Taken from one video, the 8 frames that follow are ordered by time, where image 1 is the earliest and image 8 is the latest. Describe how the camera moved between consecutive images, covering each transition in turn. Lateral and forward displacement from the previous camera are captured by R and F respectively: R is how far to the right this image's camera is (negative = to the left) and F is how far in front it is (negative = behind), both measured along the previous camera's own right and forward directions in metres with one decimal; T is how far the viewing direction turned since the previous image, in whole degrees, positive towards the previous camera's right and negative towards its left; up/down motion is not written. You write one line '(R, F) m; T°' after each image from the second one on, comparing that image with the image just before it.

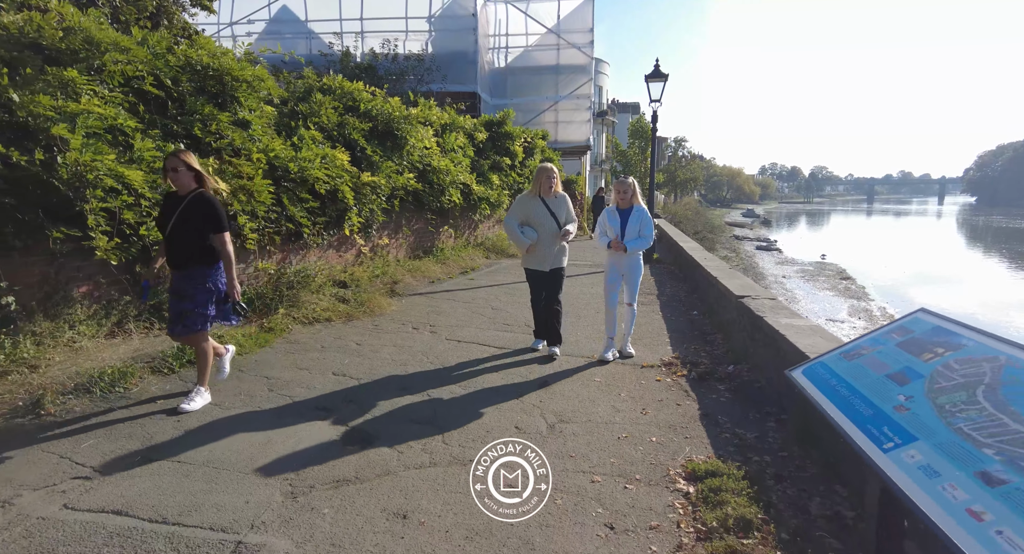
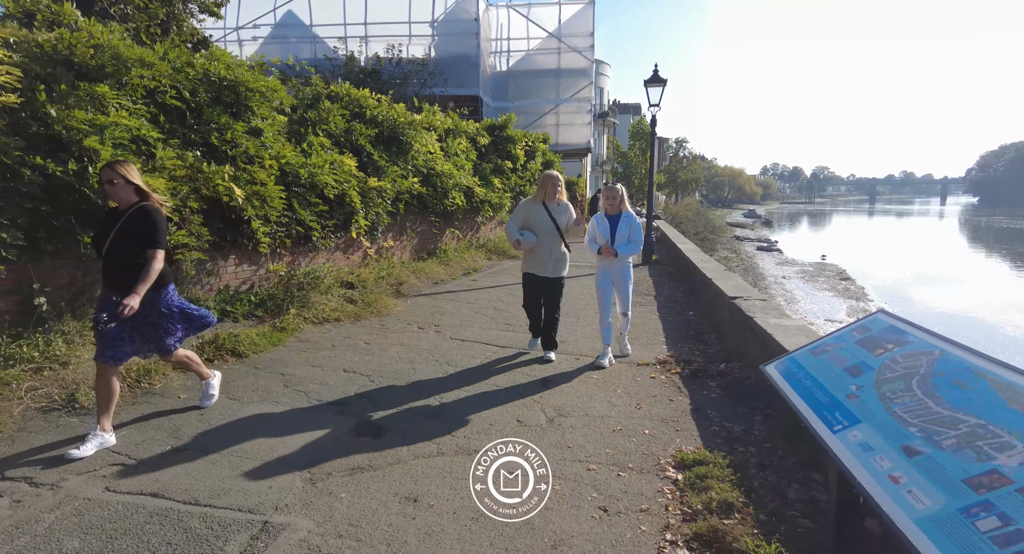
(0.0, -0.3) m; 0°
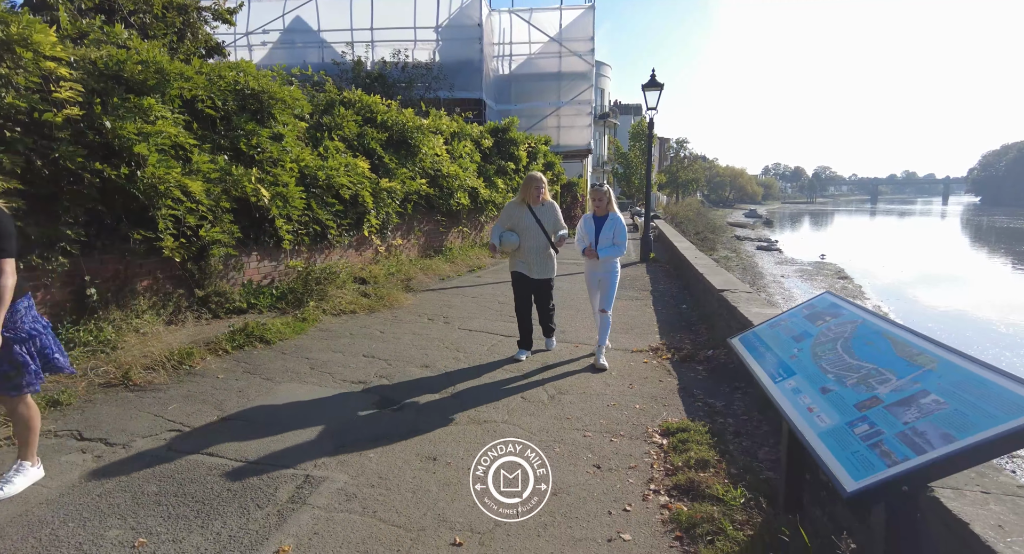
(0.0, -0.5) m; 0°
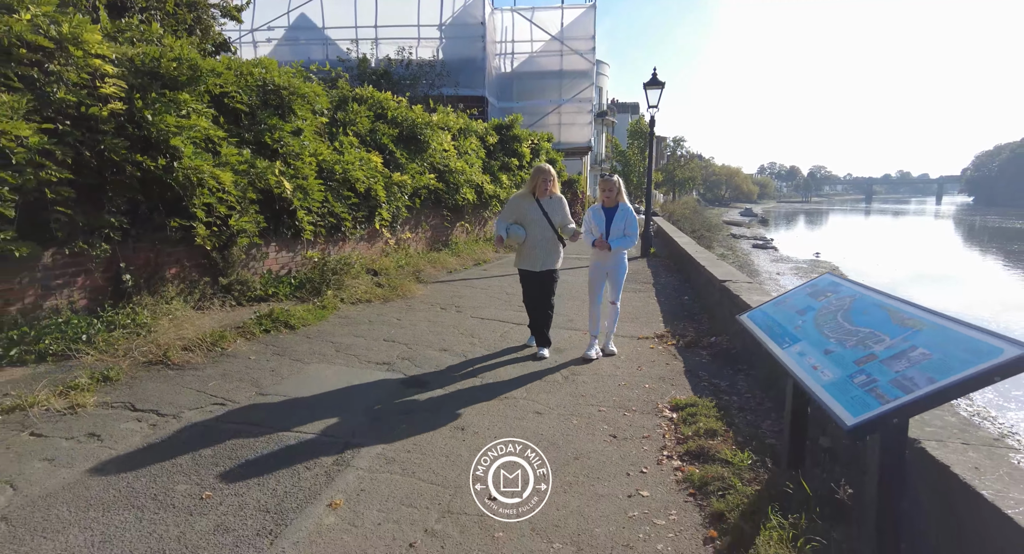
(-0.2, -0.3) m; 0°
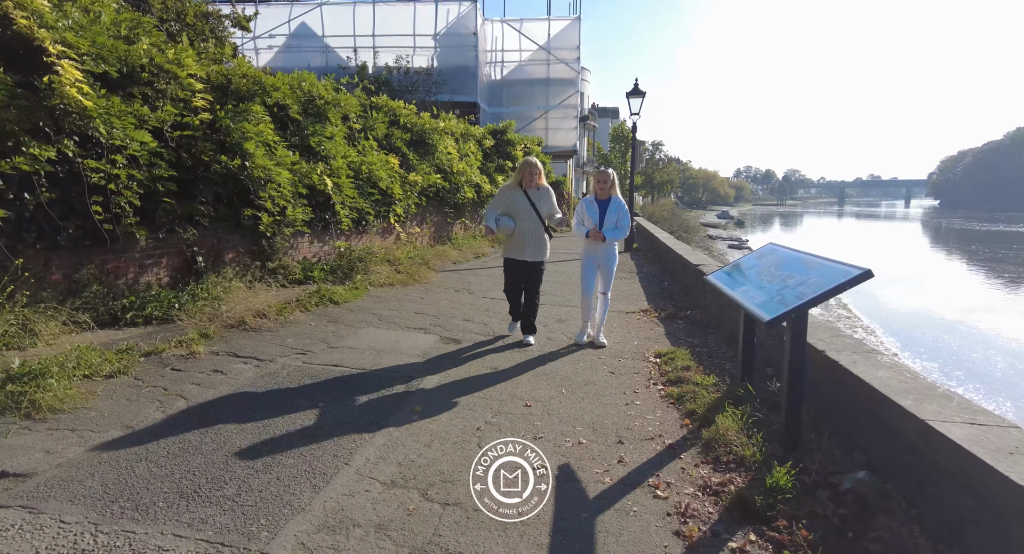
(-0.4, -1.1) m; +2°
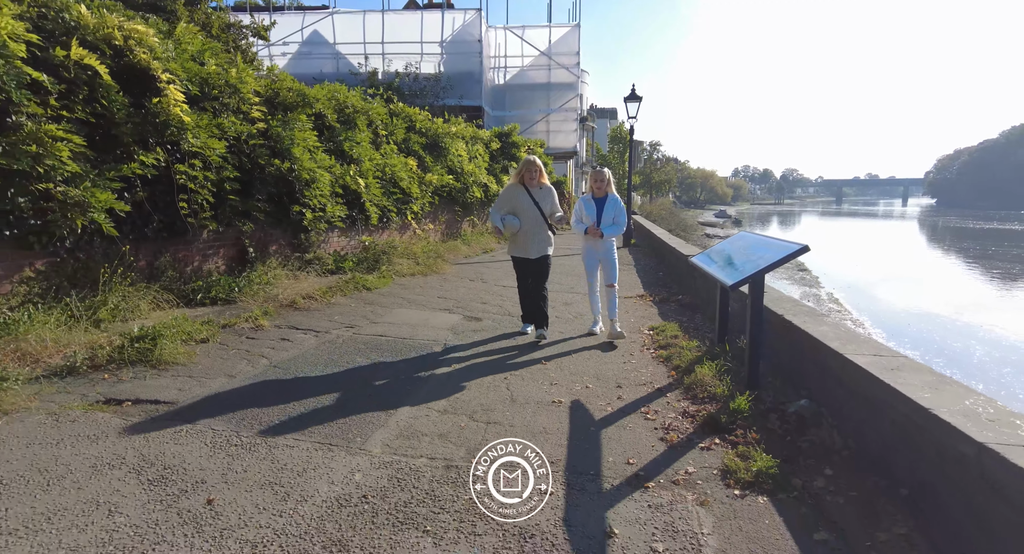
(-0.2, -0.9) m; 0°
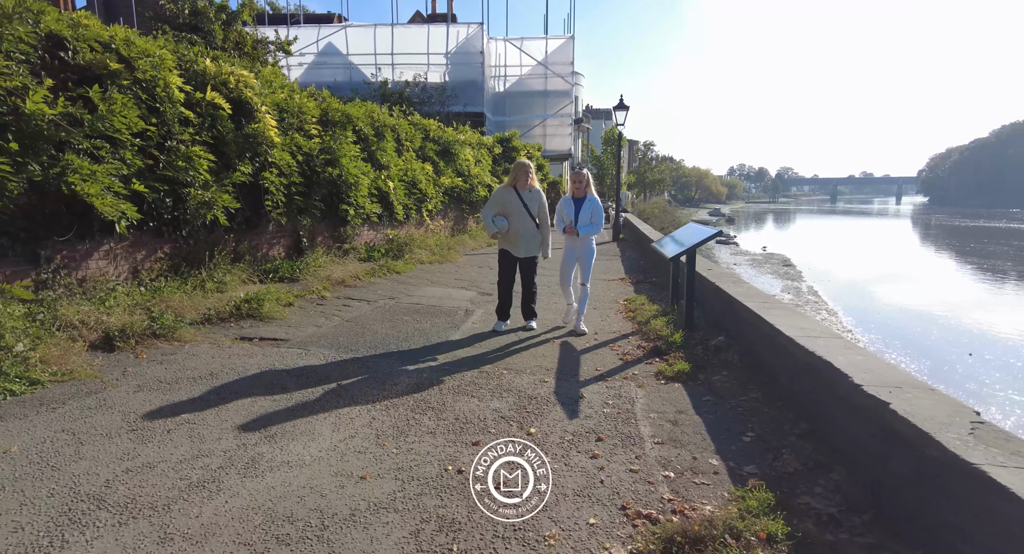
(-0.1, -1.7) m; 0°
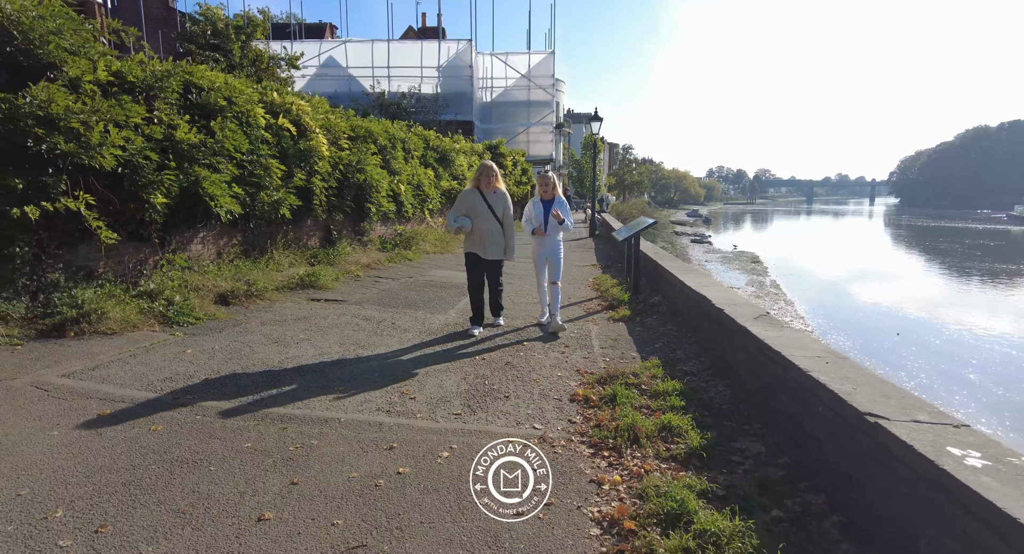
(-0.2, -2.1) m; +2°
